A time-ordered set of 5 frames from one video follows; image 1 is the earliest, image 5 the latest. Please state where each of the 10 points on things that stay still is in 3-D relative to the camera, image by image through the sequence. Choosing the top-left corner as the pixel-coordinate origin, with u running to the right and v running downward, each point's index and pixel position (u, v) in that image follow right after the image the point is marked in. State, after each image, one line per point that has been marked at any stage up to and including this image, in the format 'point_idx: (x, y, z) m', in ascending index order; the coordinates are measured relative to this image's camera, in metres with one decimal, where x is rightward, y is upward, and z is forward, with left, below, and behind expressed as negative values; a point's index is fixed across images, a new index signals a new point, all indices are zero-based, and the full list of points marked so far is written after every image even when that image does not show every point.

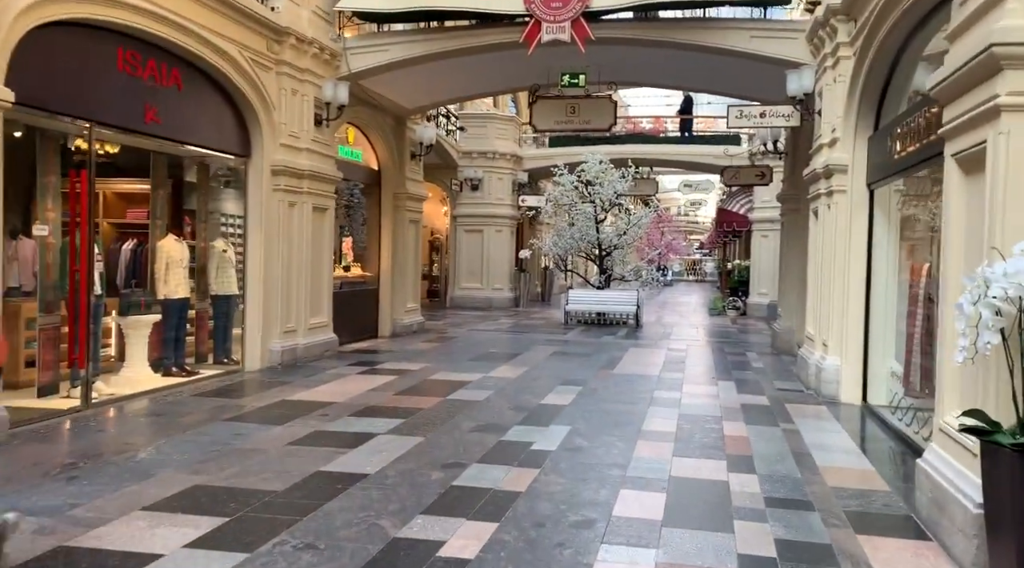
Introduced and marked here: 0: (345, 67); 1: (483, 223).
0: (-2.2, +2.8, +9.7) m
1: (-0.8, +1.6, +19.0) m
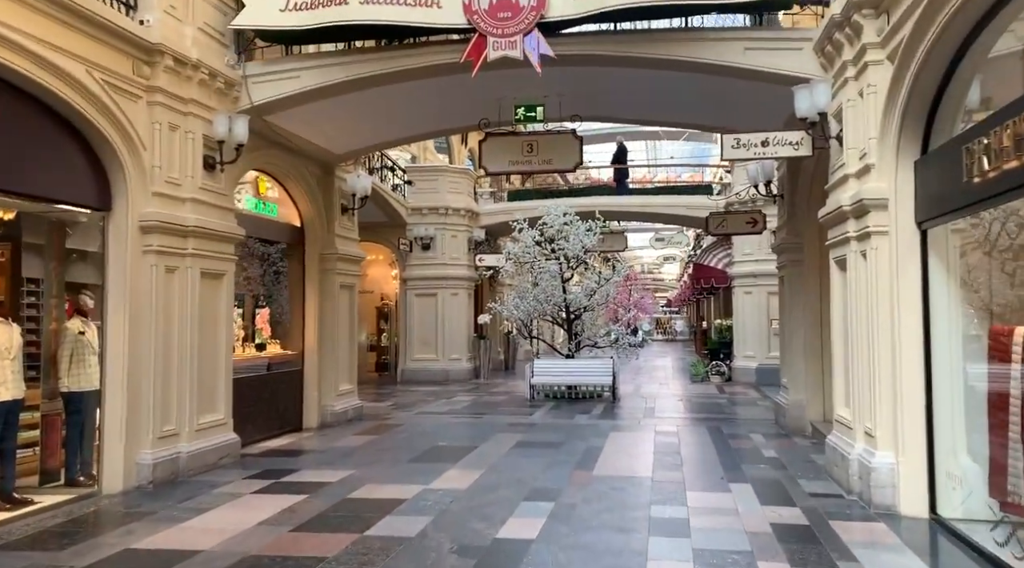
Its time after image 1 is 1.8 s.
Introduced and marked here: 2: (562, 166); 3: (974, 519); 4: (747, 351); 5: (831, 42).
0: (-2.8, +2.0, +7.8) m
1: (-1.8, 0.0, +17.0) m
2: (+0.6, +1.4, +8.5) m
3: (+3.2, -1.6, +5.0) m
4: (+5.0, -1.4, +15.8) m
5: (+2.7, +2.0, +6.2) m
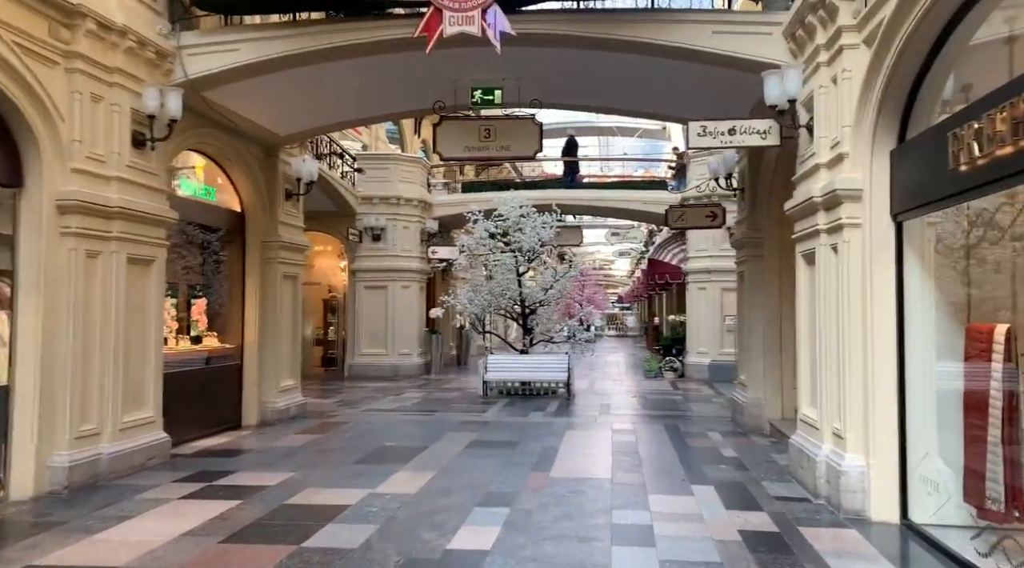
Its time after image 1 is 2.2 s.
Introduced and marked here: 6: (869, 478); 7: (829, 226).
0: (-3.2, +2.1, +7.2) m
1: (-2.8, +0.1, +16.5) m
2: (+0.1, +1.4, +8.1) m
3: (+2.9, -1.6, +4.8) m
4: (+4.0, -1.3, +15.7) m
5: (+2.3, +2.1, +5.9) m
6: (+2.5, -1.4, +5.2) m
7: (+2.4, +0.4, +5.6) m
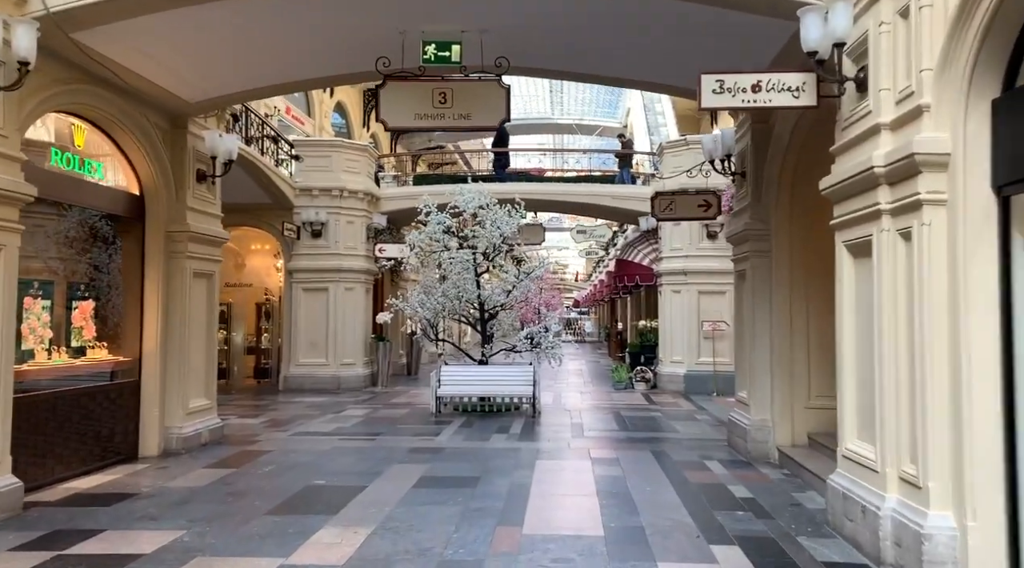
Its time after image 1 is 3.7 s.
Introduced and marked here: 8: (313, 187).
0: (-3.5, +2.1, +5.5) m
1: (-3.7, +0.1, +14.8) m
2: (-0.3, +1.4, +6.6) m
3: (+2.7, -1.6, +3.5) m
4: (+3.2, -1.4, +14.4) m
5: (+2.1, +2.1, +4.5) m
6: (+2.3, -1.3, +3.8) m
7: (+2.2, +0.5, +4.3) m
8: (-3.9, +1.9, +14.7) m
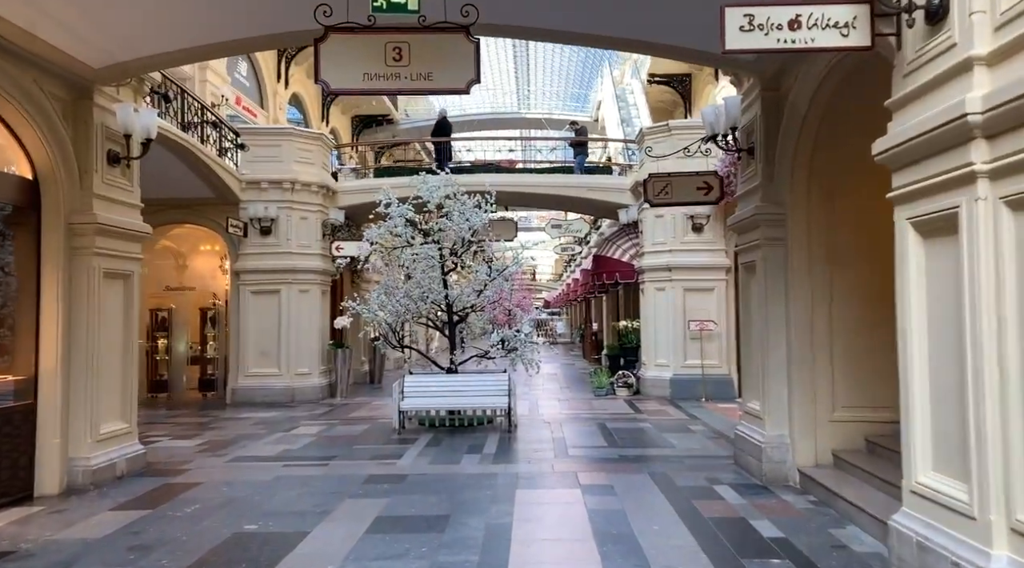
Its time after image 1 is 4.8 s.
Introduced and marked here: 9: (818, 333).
0: (-3.7, +2.1, +4.2) m
1: (-4.2, +0.1, +13.4) m
2: (-0.5, +1.5, +5.4) m
3: (+2.7, -1.5, +2.4) m
4: (+2.7, -1.4, +13.4) m
5: (+2.0, +2.1, +3.5) m
6: (+2.3, -1.3, +2.7) m
7: (+2.1, +0.5, +3.2) m
8: (-4.5, +1.9, +13.4) m
9: (+2.6, -0.4, +6.2) m
